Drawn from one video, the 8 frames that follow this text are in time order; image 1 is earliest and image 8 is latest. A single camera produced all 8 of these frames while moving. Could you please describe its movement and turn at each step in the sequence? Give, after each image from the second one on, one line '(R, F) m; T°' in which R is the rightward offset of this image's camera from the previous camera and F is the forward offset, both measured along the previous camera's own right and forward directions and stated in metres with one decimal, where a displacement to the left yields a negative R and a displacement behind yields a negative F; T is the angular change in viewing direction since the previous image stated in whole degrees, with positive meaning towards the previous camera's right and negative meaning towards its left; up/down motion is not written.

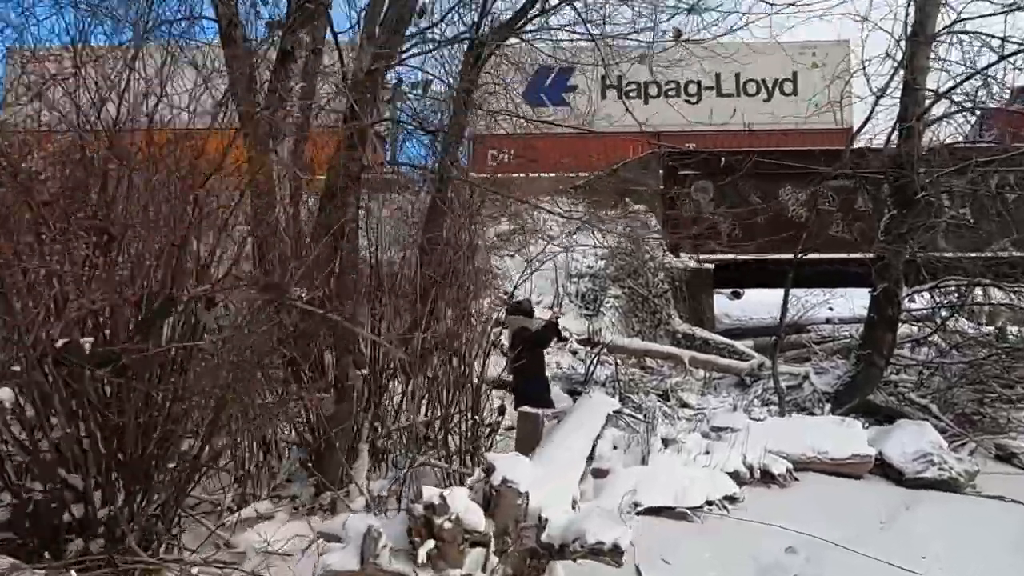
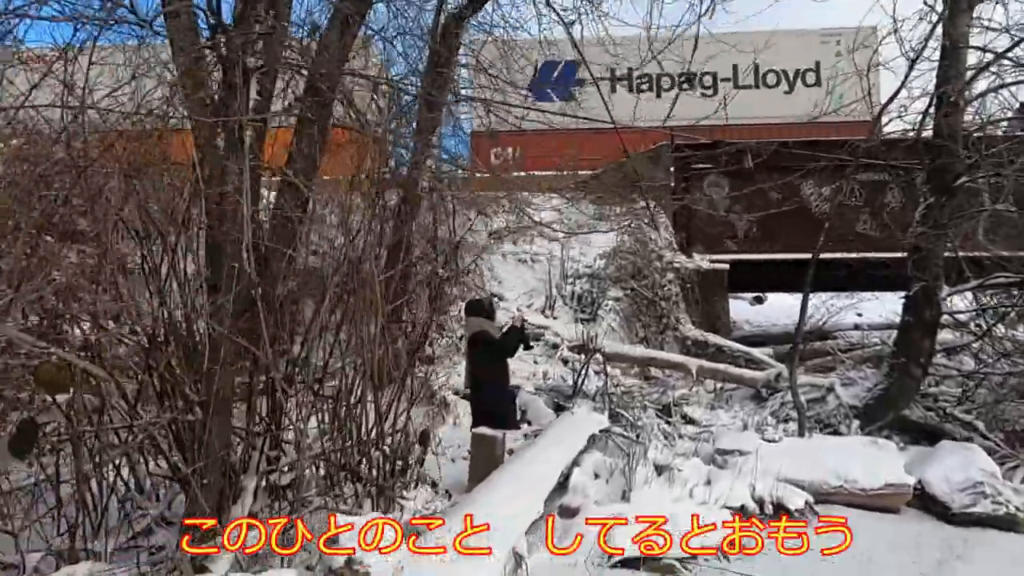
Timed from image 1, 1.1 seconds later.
(+0.5, +1.1) m; -2°
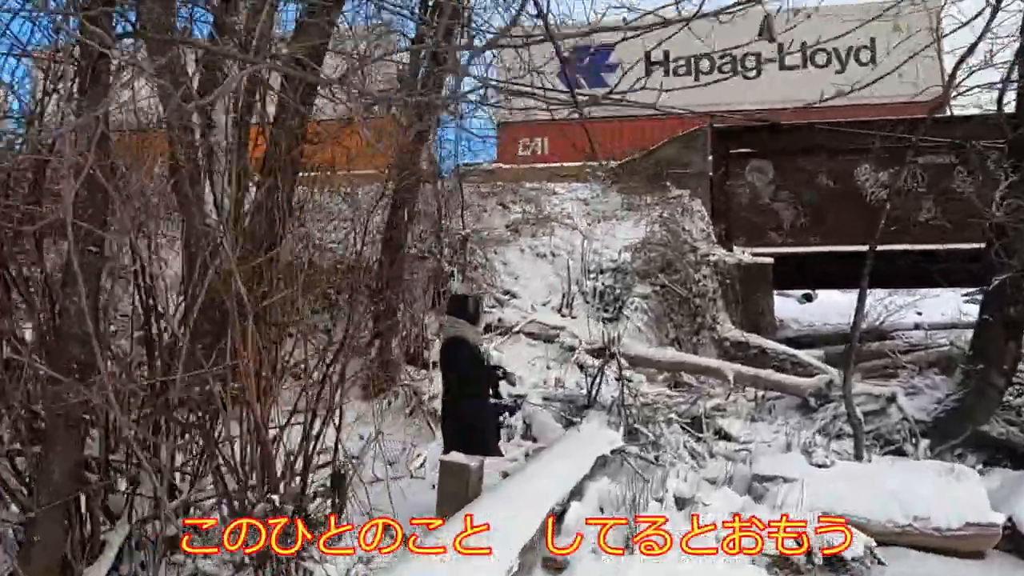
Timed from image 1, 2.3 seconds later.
(+0.4, +1.0) m; -4°
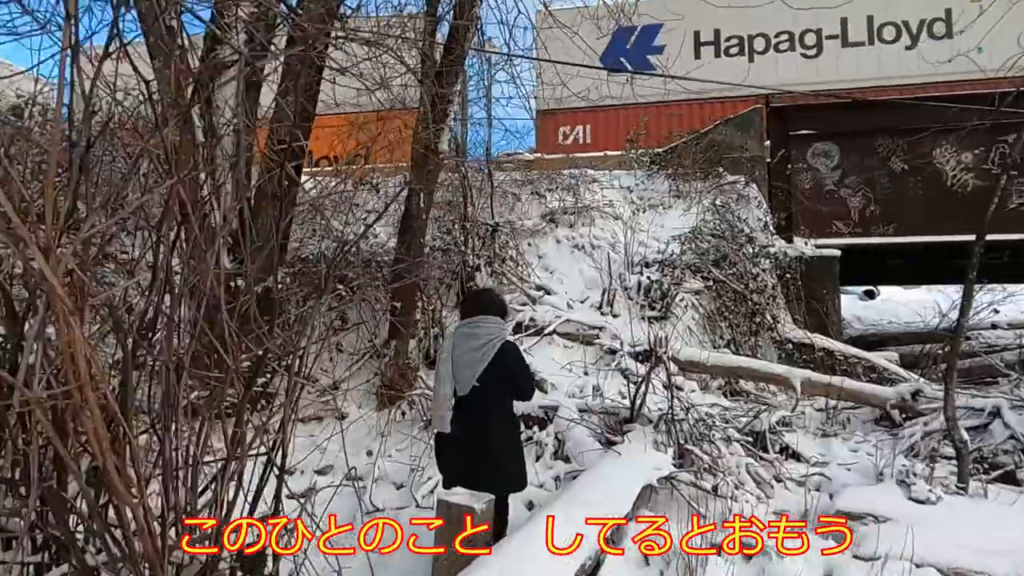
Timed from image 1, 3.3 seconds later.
(+0.1, +0.9) m; -4°
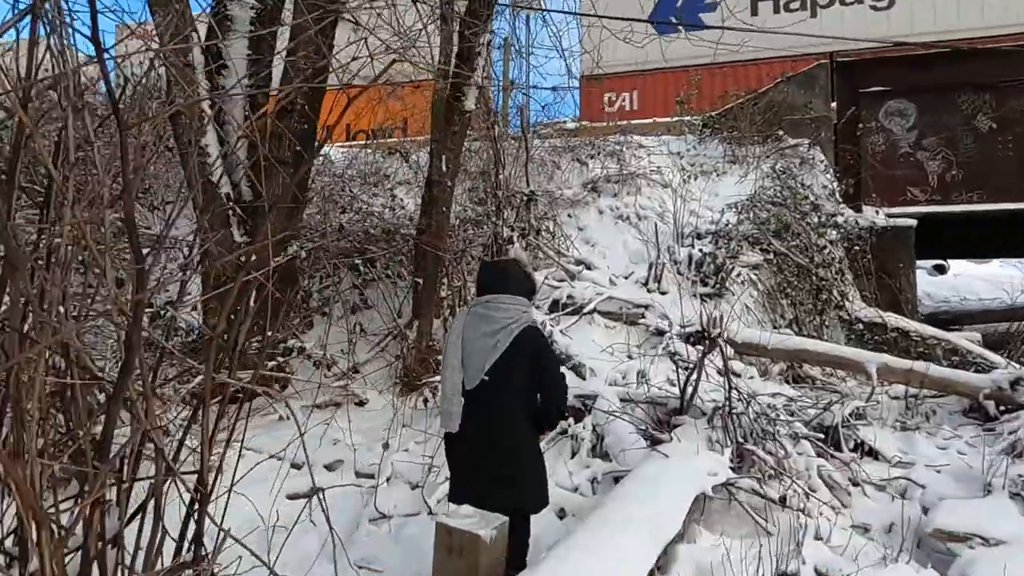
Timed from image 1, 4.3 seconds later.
(+0.1, +0.7) m; -4°
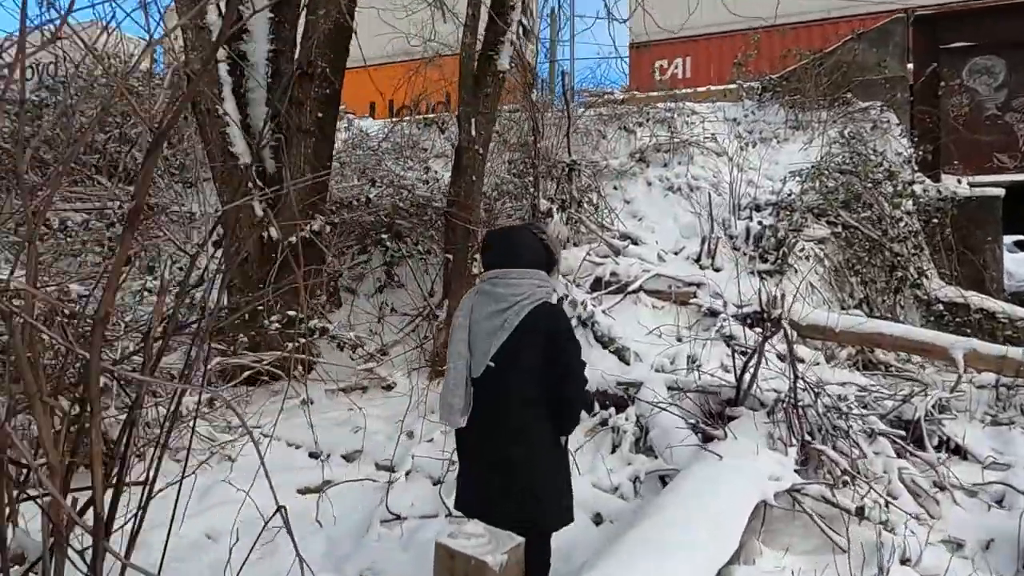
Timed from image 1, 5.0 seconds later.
(+0.1, +0.5) m; -4°
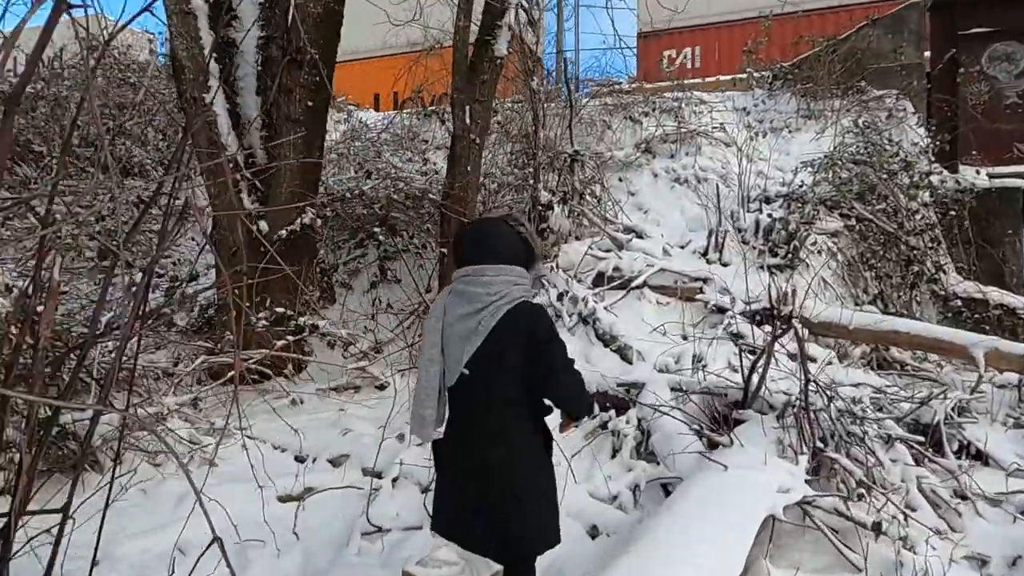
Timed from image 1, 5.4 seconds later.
(+0.1, +0.2) m; -1°
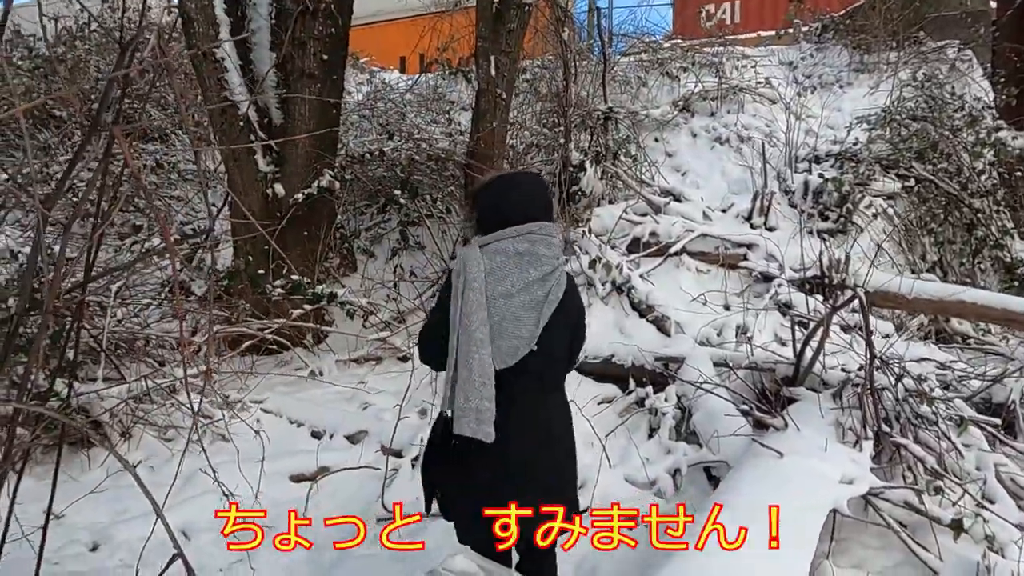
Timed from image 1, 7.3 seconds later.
(0.0, +0.3) m; -3°
